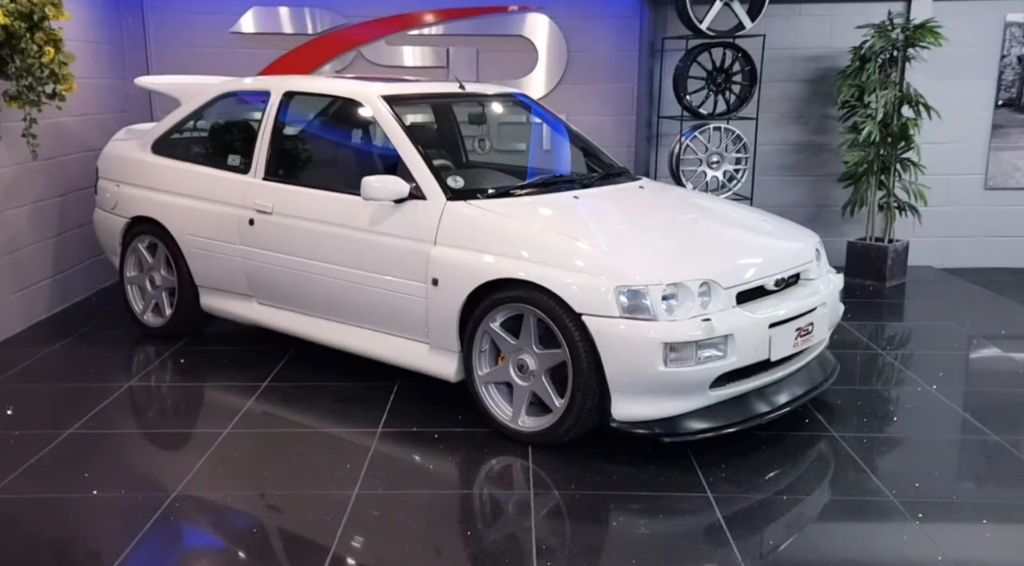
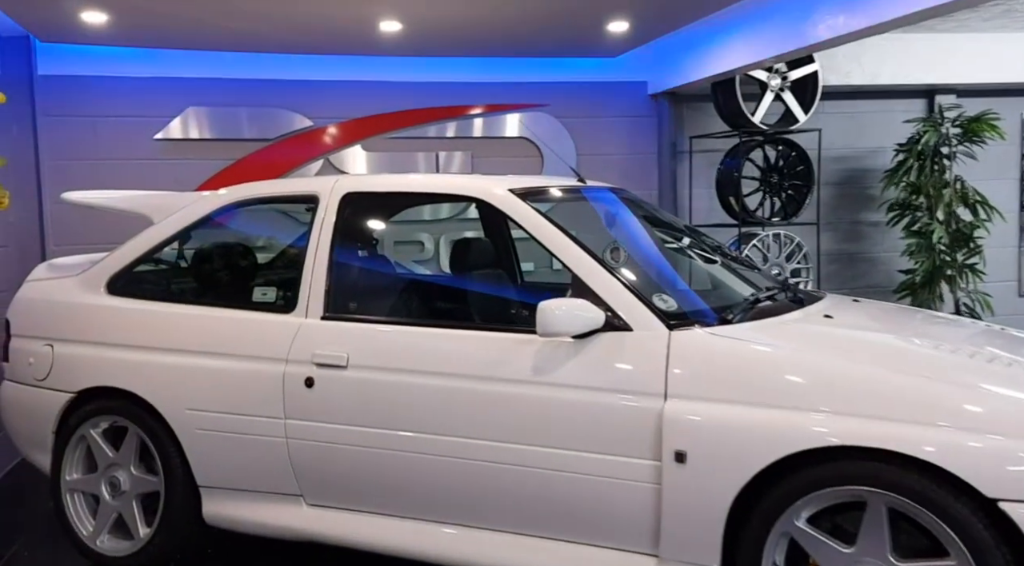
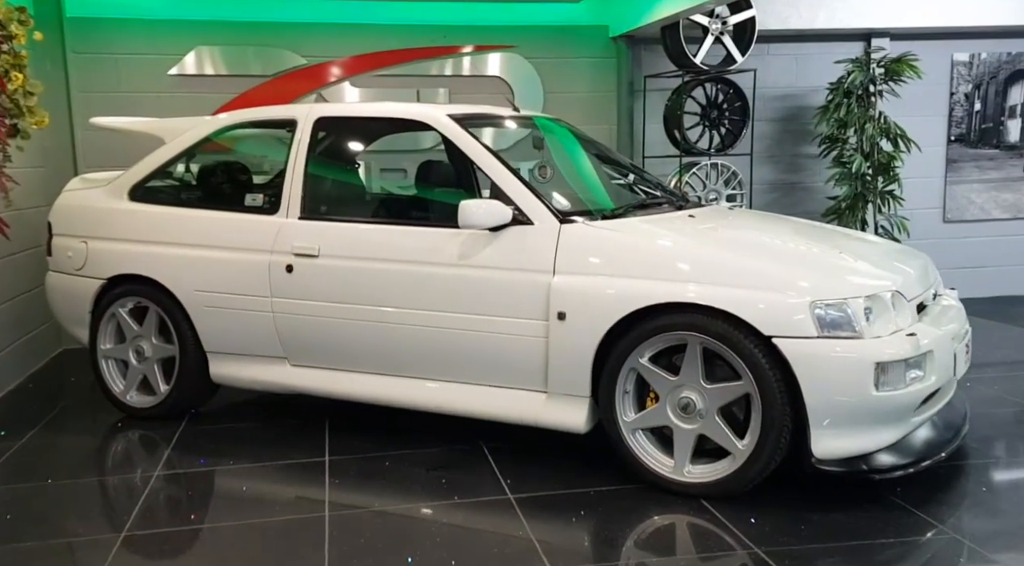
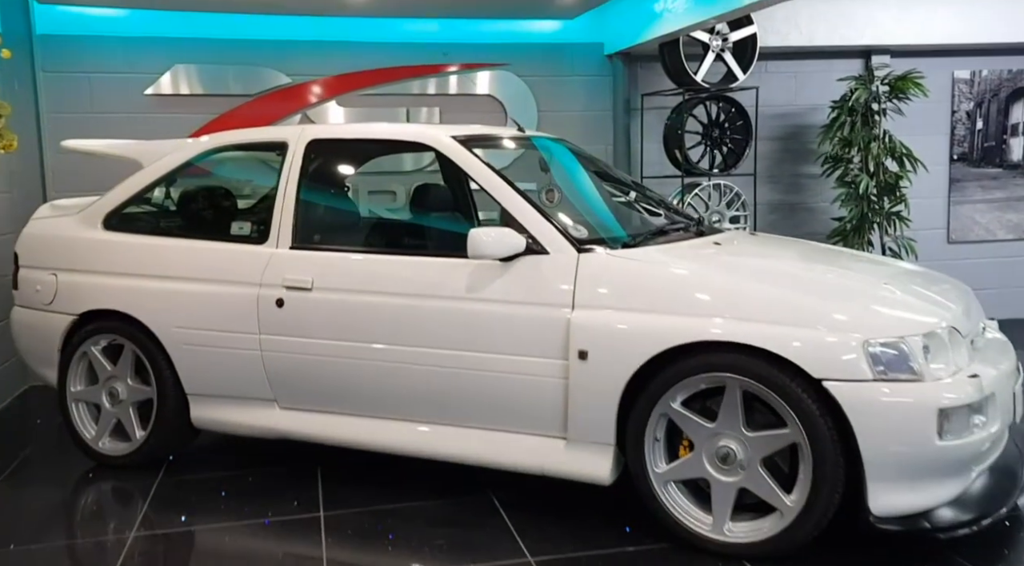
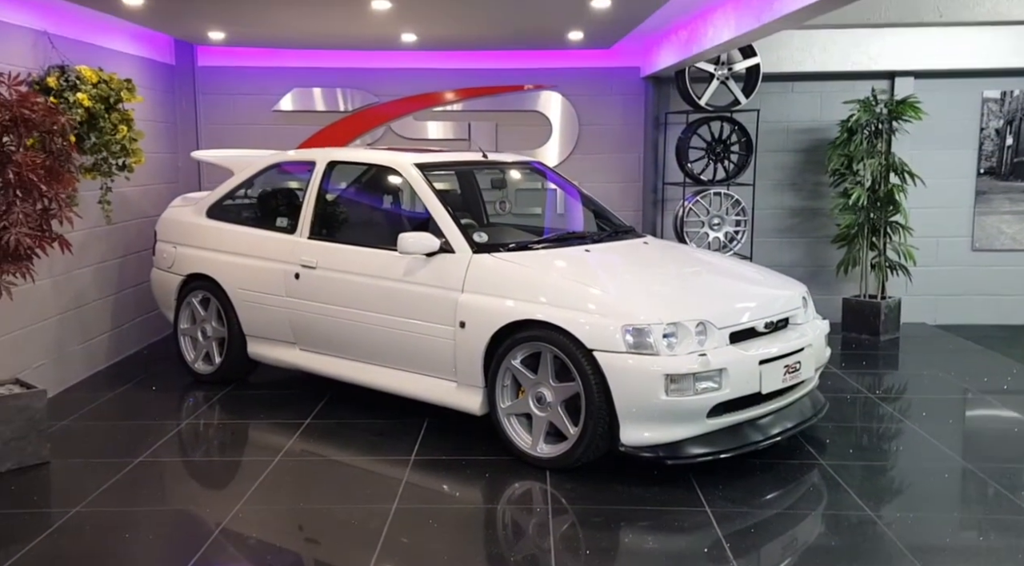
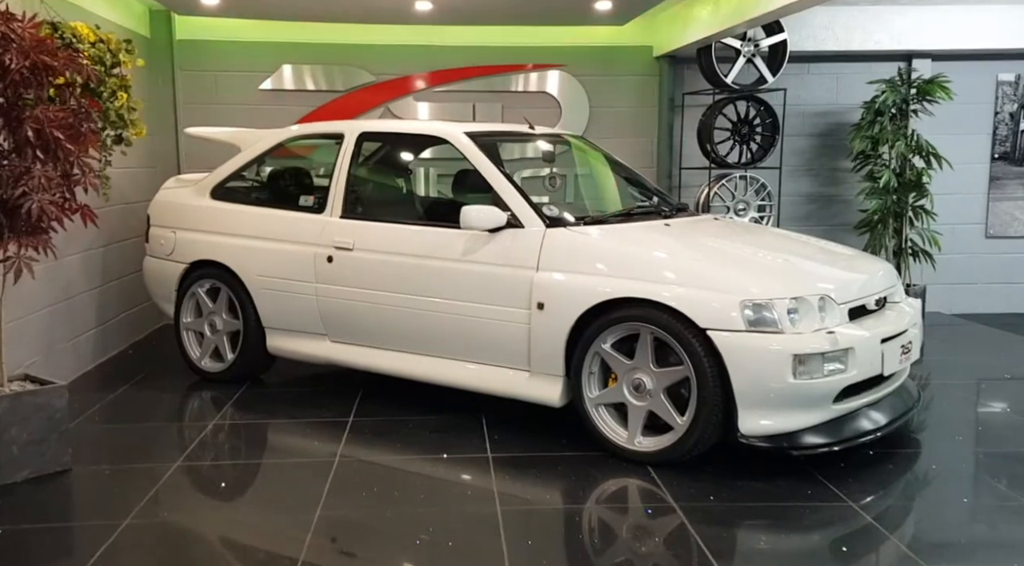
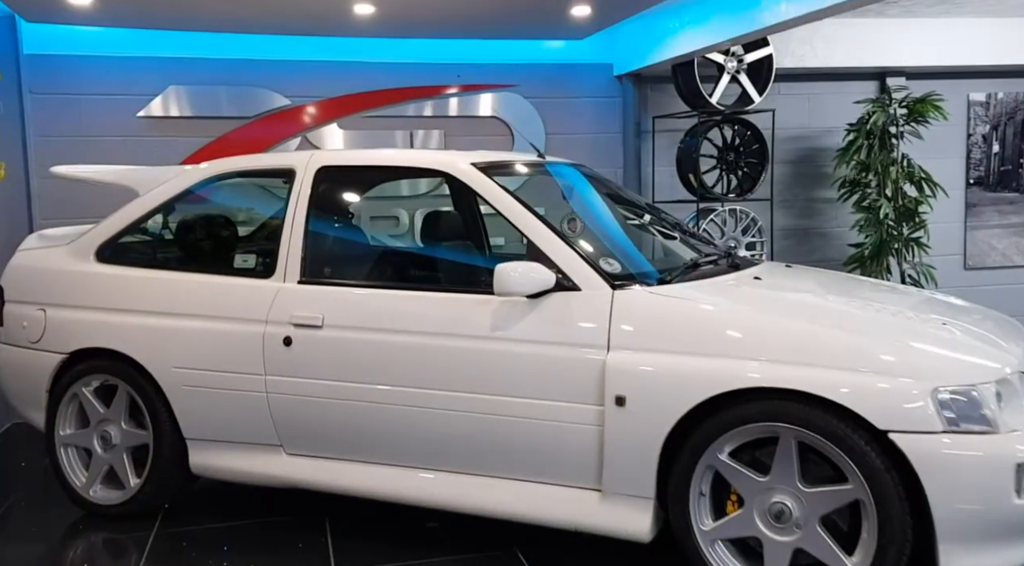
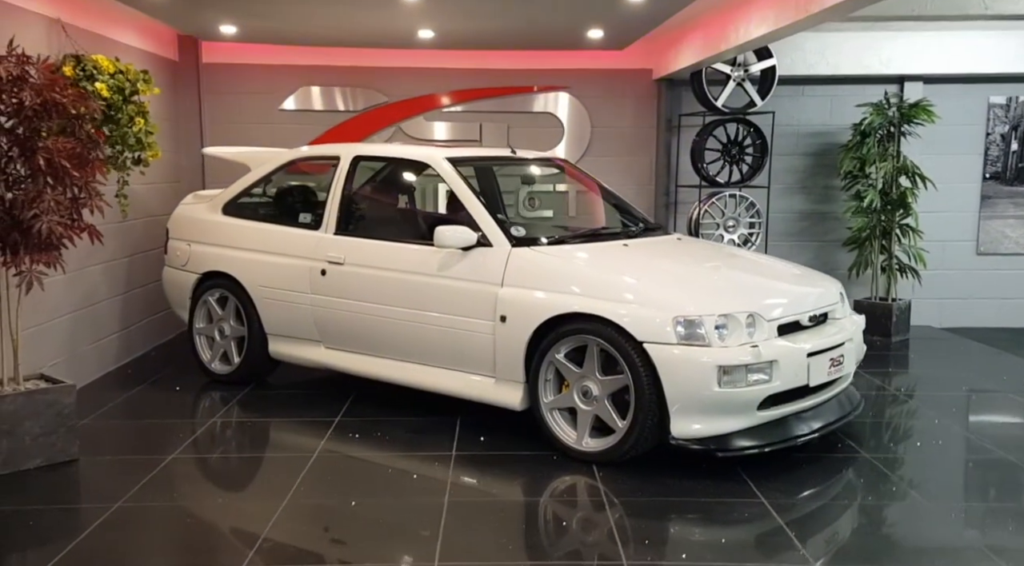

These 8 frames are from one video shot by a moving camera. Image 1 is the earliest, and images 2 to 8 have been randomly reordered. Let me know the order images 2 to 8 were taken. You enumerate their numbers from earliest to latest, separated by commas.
5, 8, 6, 3, 4, 7, 2
